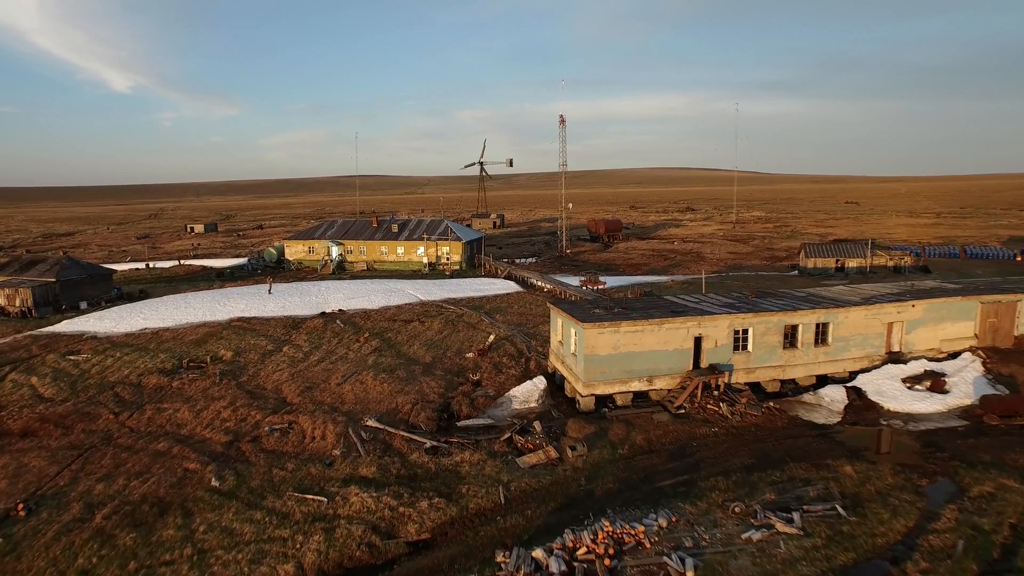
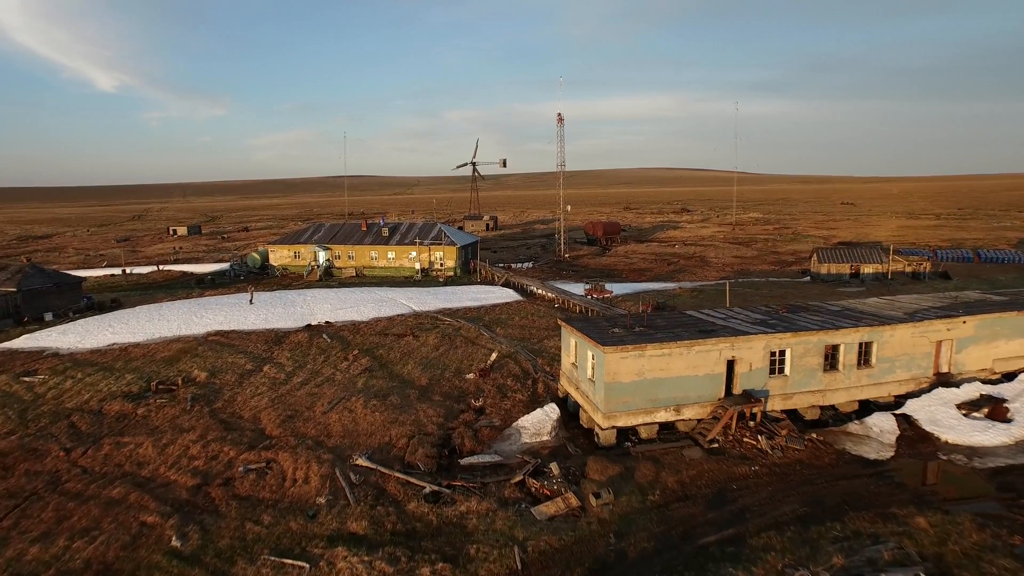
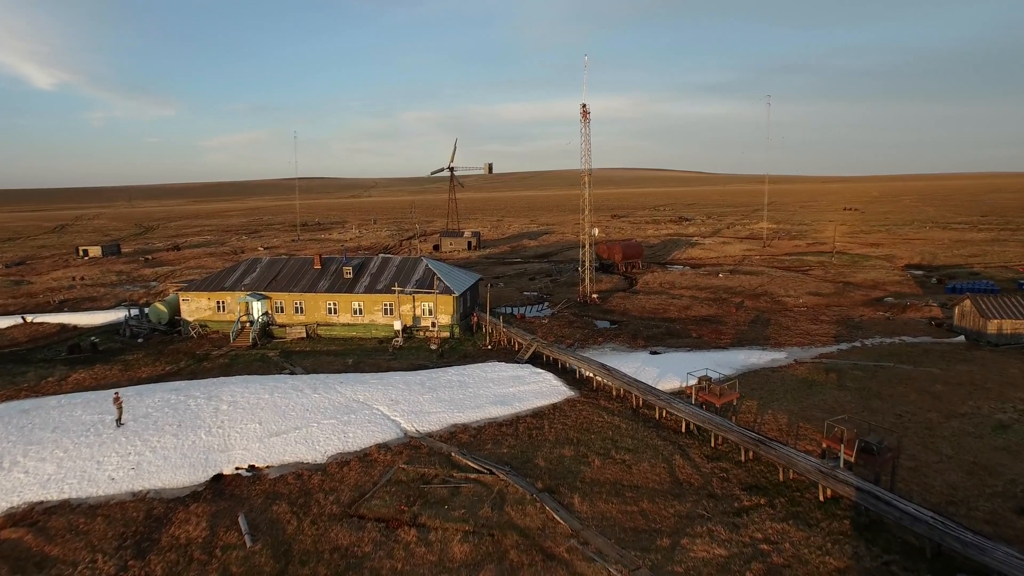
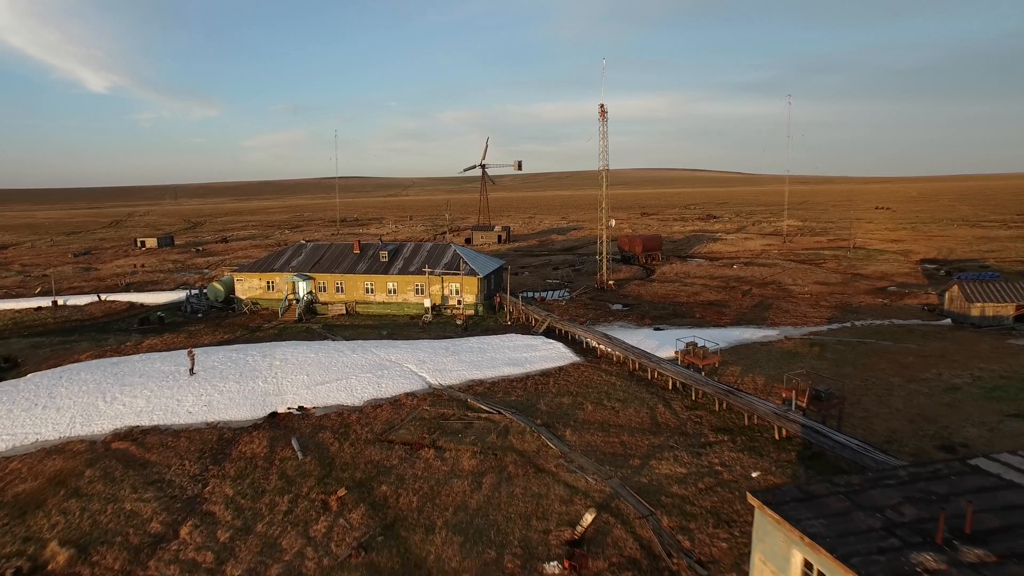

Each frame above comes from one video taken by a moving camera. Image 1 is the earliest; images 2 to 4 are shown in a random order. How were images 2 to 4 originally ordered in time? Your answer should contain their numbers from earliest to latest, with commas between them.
2, 4, 3
